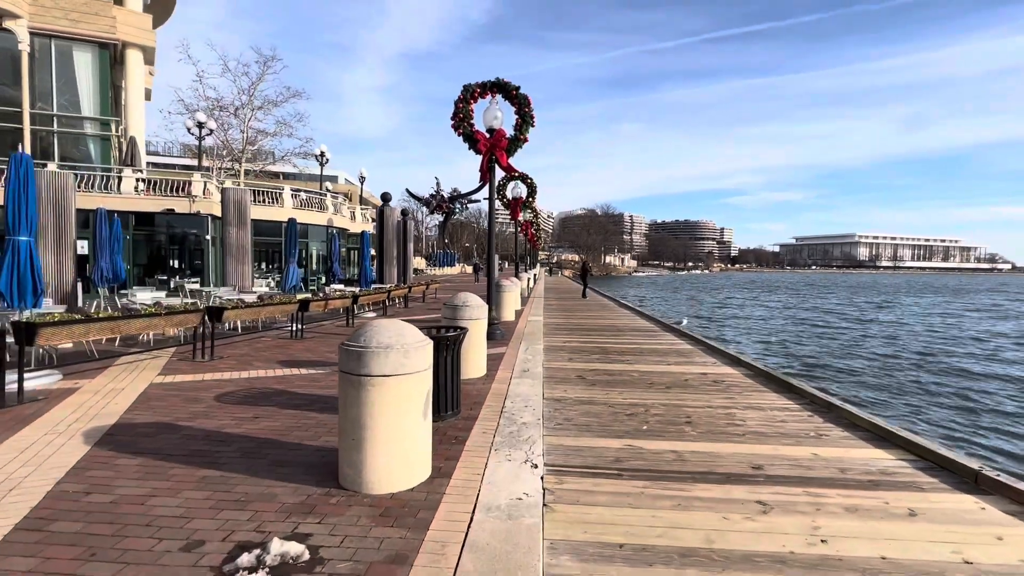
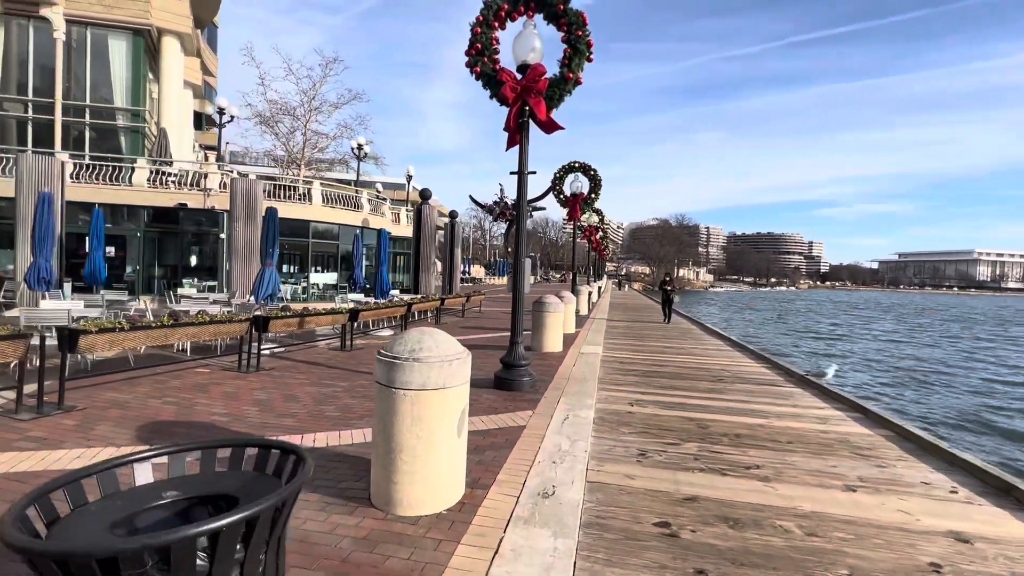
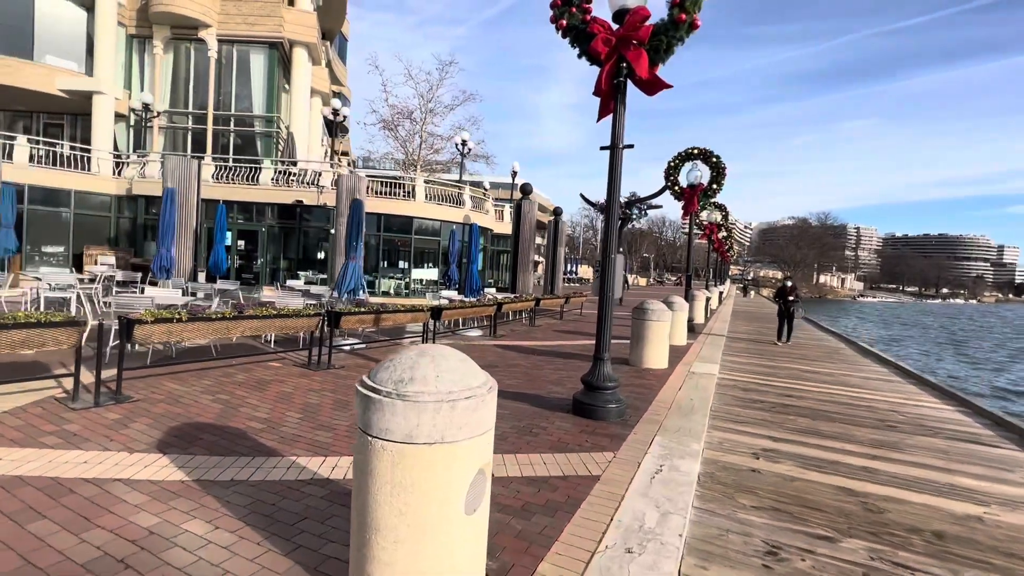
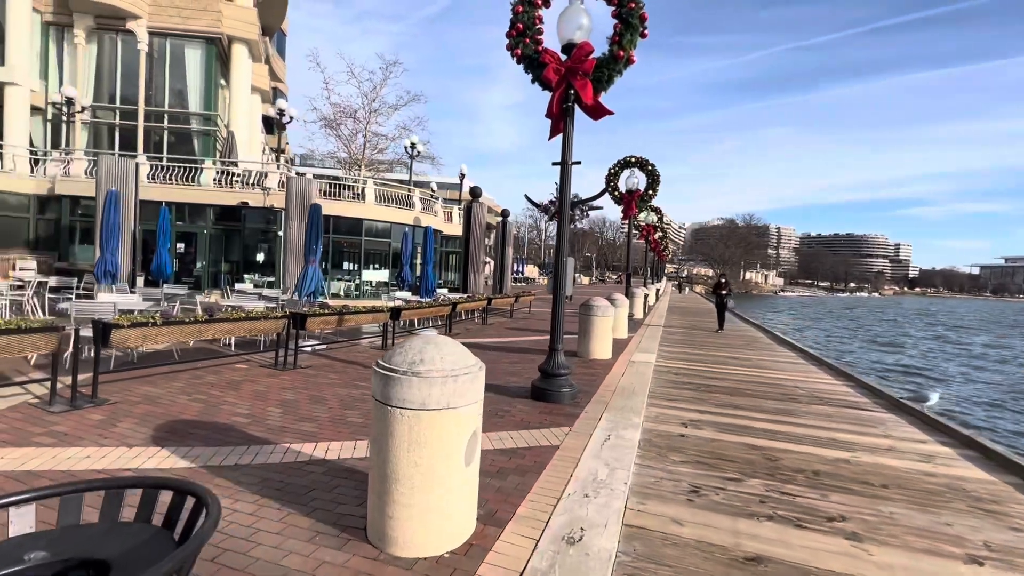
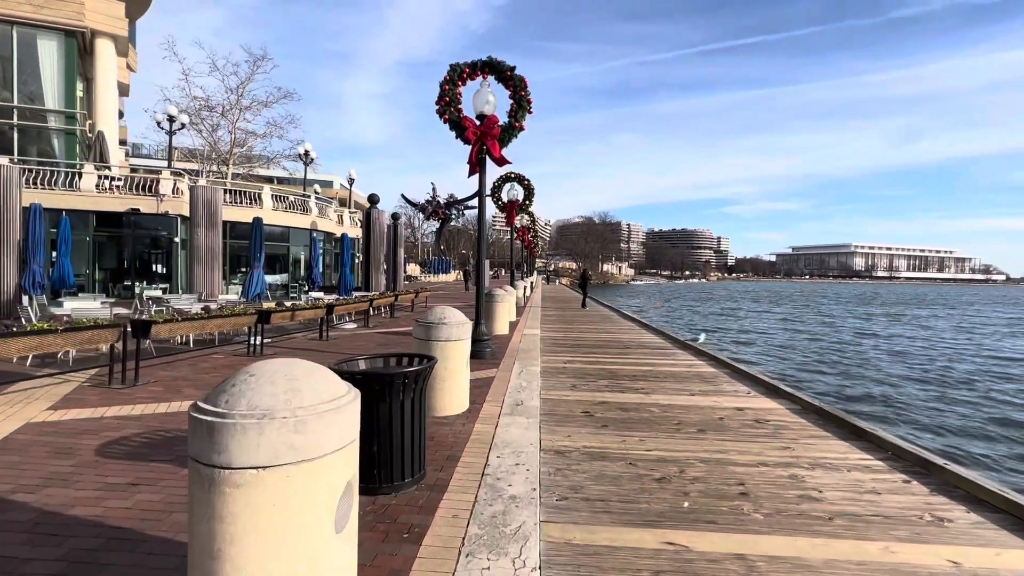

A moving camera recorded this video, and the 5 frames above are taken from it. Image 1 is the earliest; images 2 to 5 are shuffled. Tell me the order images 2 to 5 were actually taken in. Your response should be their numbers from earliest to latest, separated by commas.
5, 2, 4, 3
